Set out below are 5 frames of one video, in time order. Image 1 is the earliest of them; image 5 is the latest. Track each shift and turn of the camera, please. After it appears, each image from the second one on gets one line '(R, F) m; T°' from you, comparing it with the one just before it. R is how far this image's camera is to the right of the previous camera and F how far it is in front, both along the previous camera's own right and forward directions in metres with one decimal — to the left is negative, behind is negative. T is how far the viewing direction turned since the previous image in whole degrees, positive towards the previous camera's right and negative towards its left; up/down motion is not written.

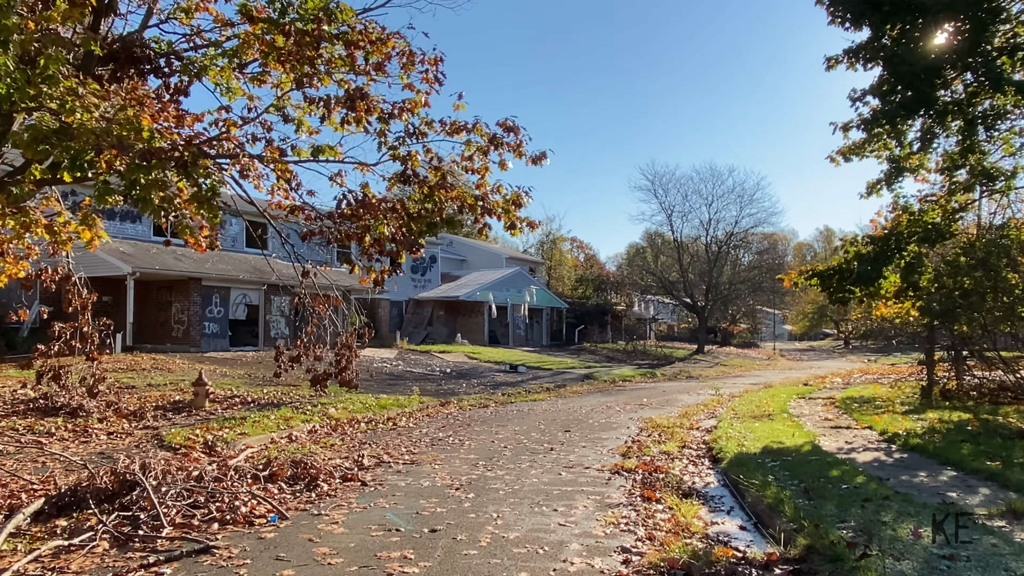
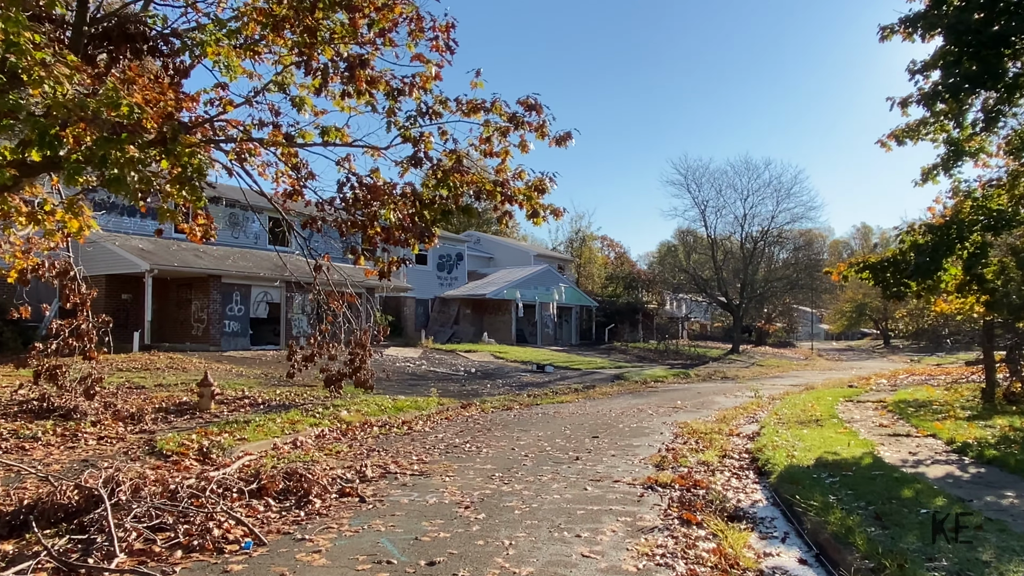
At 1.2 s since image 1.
(+0.1, +0.9) m; -2°
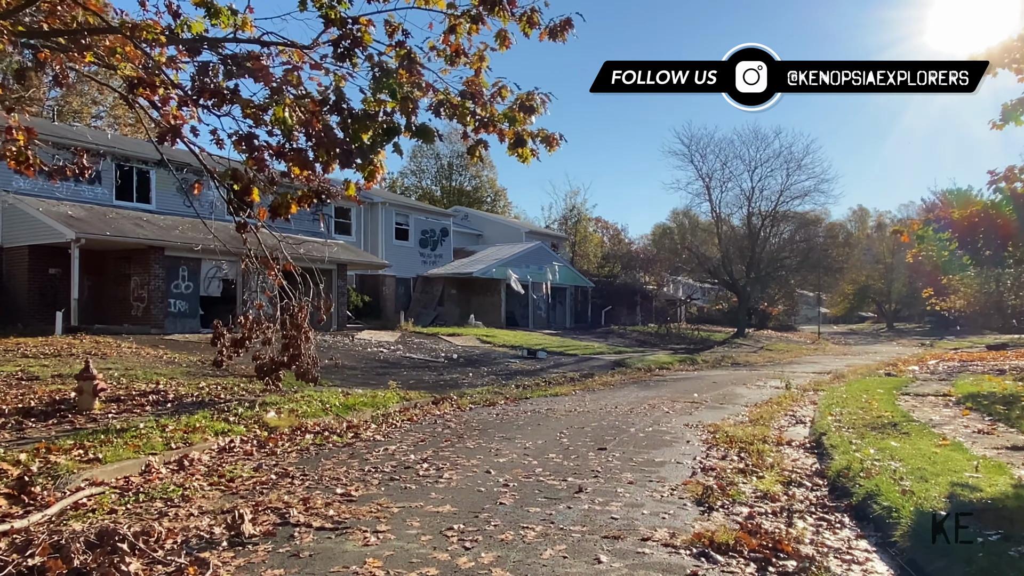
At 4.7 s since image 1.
(+0.2, +2.8) m; +1°
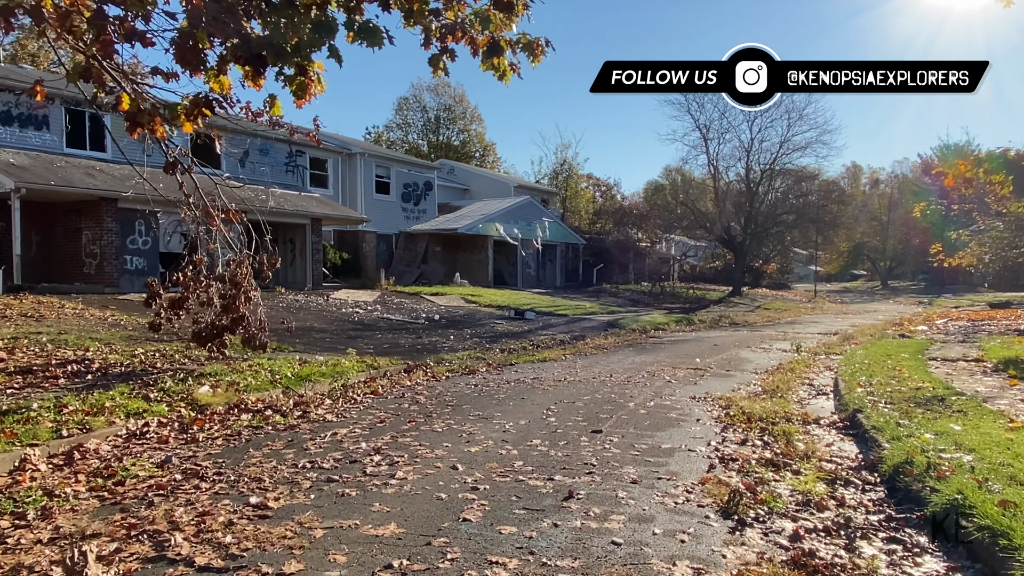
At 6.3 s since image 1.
(+0.1, +1.4) m; +1°
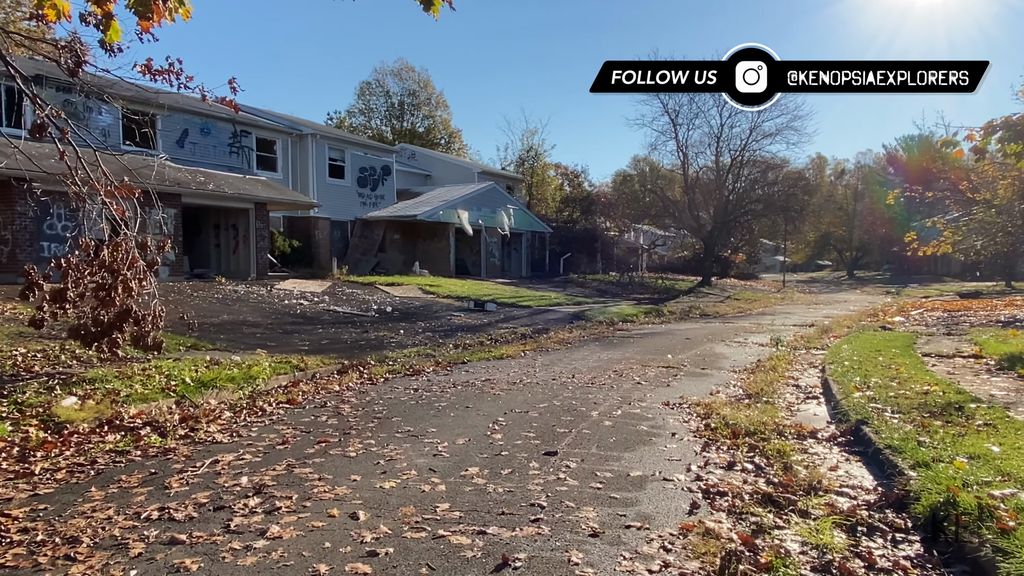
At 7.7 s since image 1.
(+0.3, +1.3) m; +2°
